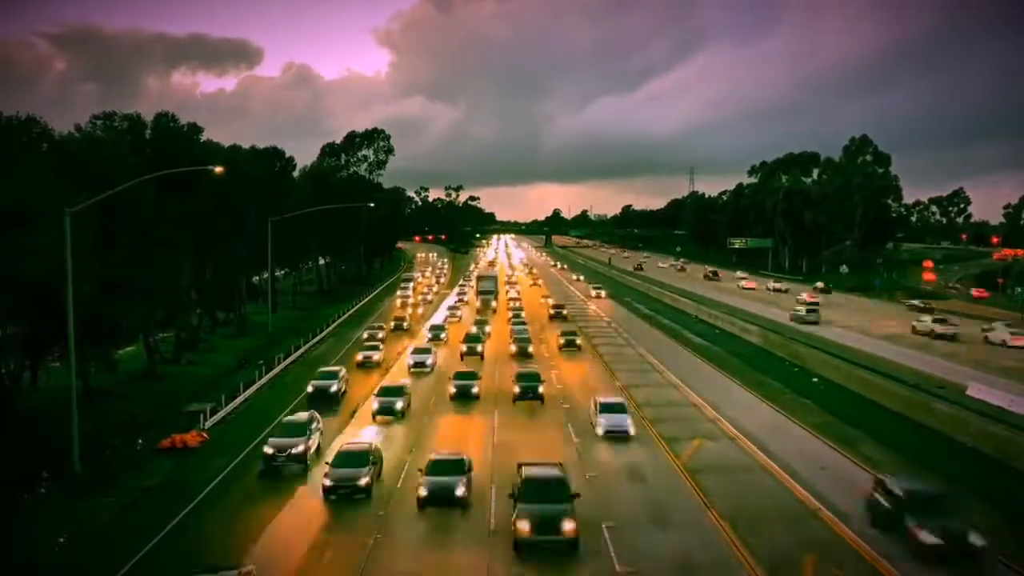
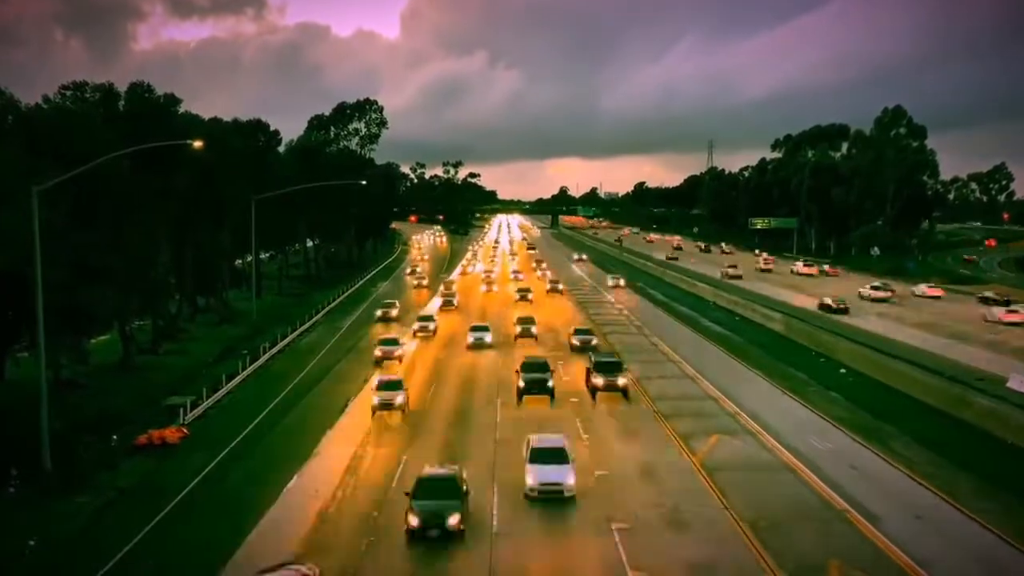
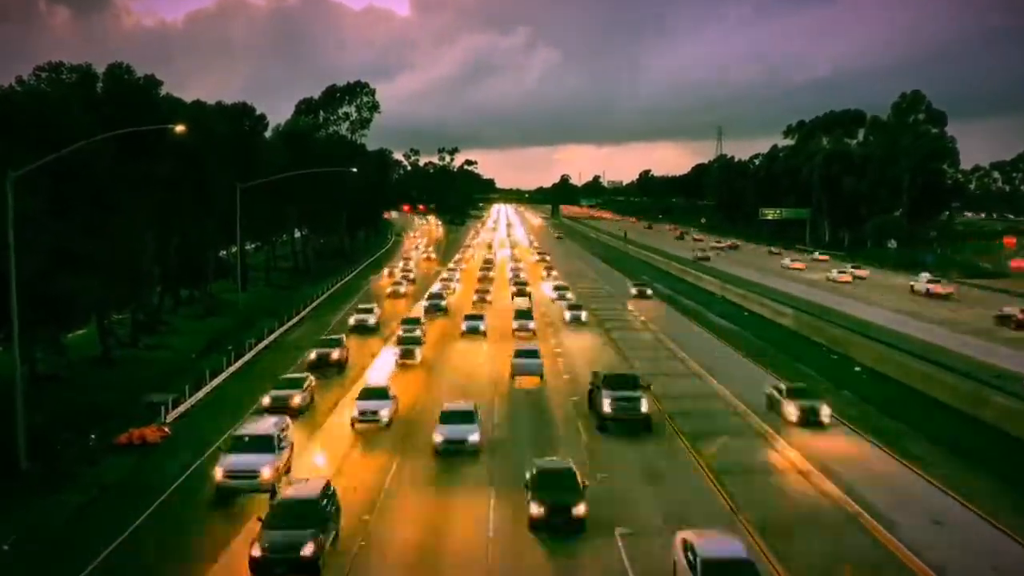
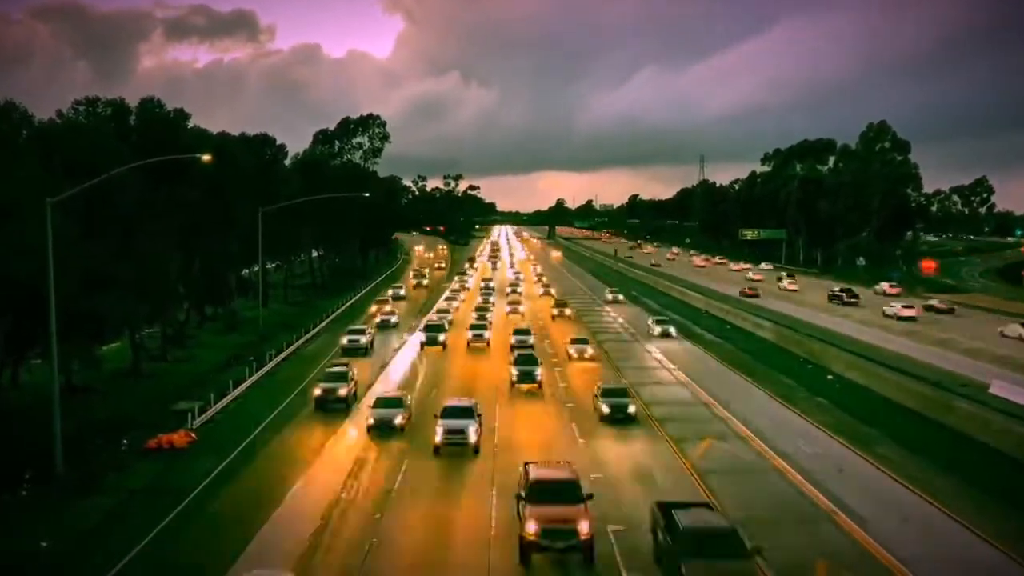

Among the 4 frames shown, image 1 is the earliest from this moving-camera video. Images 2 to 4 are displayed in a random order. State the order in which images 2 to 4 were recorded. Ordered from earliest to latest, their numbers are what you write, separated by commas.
4, 2, 3
